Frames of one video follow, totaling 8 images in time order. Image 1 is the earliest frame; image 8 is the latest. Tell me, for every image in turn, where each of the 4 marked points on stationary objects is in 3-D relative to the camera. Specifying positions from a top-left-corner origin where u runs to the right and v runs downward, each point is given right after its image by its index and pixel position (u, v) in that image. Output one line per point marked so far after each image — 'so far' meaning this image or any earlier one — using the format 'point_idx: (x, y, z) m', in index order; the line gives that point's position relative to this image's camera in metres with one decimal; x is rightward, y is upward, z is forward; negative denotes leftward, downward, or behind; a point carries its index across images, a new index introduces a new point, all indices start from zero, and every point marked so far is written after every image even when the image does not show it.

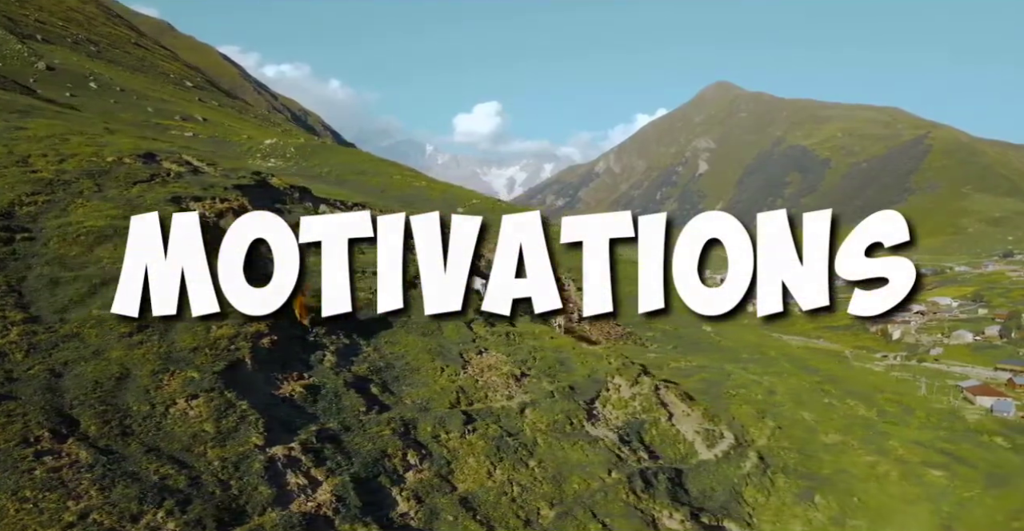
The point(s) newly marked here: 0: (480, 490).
0: (-0.6, -4.4, +14.7) m
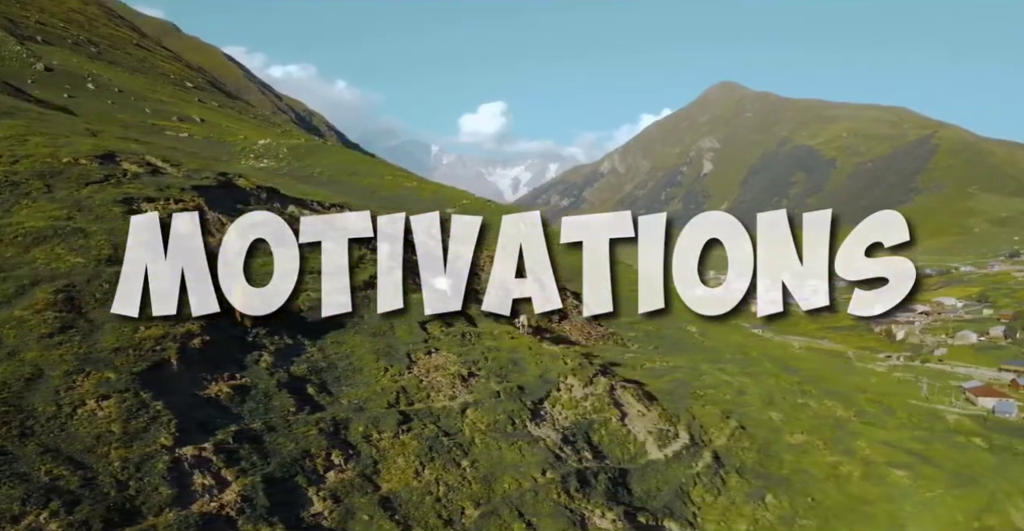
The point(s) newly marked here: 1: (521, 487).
0: (-2.1, -4.4, +14.7) m
1: (+0.2, -4.8, +16.3) m
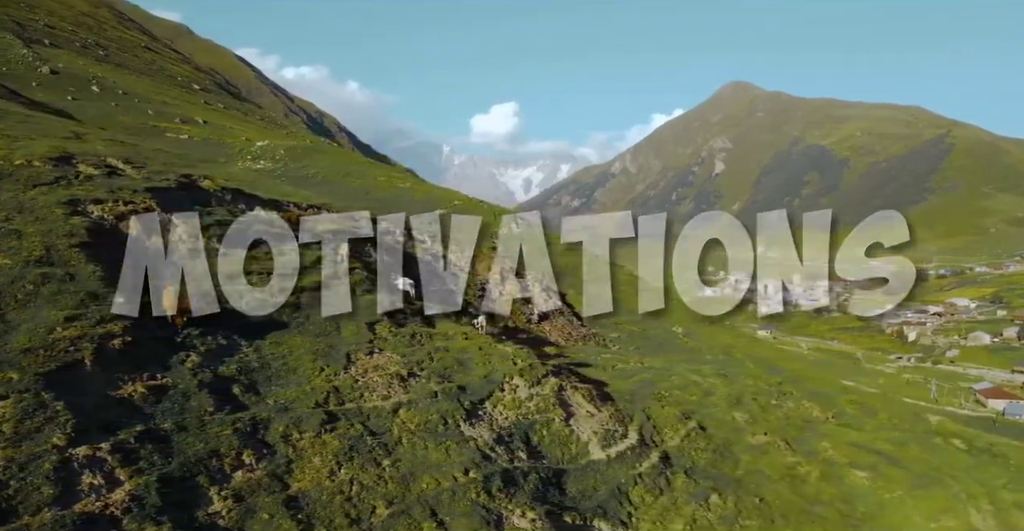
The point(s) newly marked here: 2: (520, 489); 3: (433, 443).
0: (-3.9, -4.5, +14.8) m
1: (-1.6, -4.9, +16.3) m
2: (+0.2, -5.4, +17.9) m
3: (-2.0, -4.3, +18.2) m
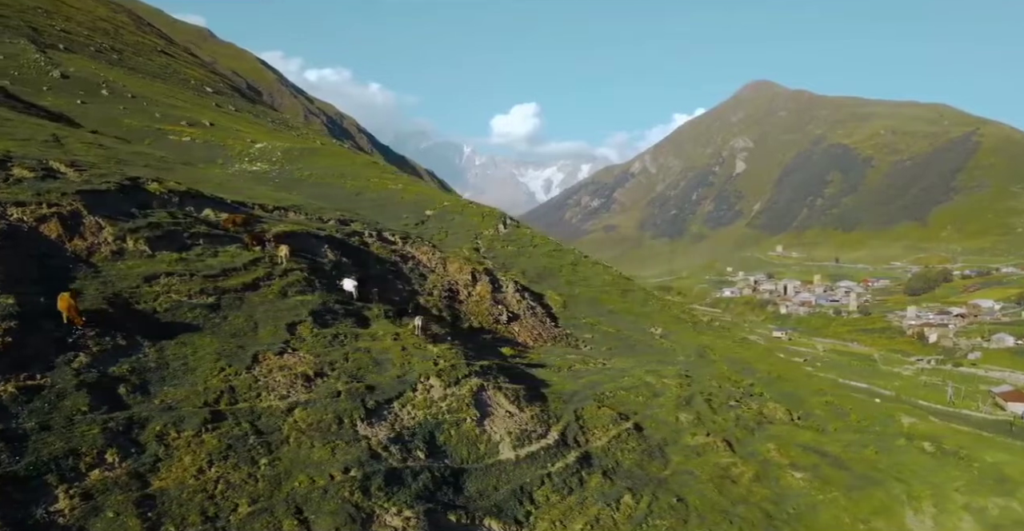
0: (-6.8, -4.5, +15.1) m
1: (-4.4, -4.9, +16.5) m
2: (-2.6, -5.4, +18.0) m
3: (-4.8, -4.4, +18.4) m
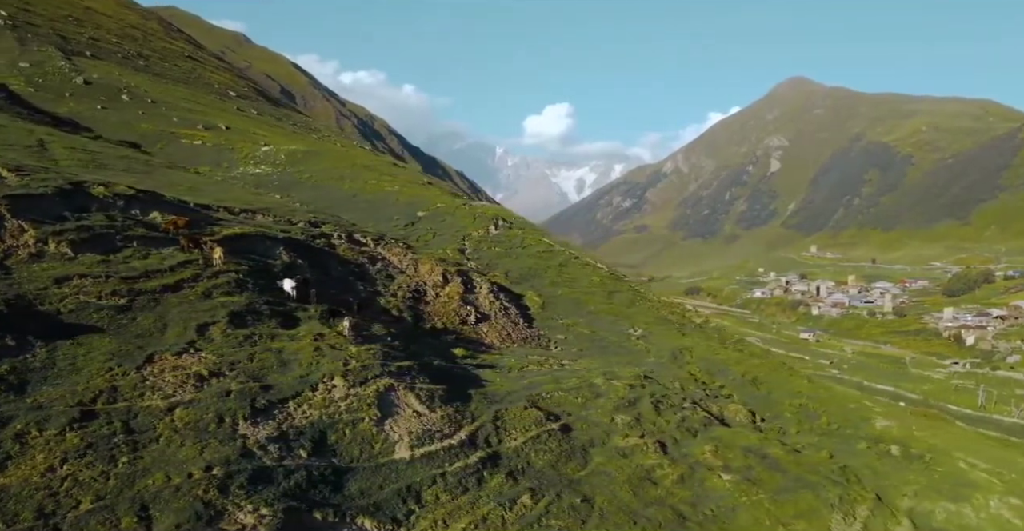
0: (-10.2, -4.5, +15.4) m
1: (-7.8, -4.9, +16.8) m
2: (-5.9, -5.4, +18.2) m
3: (-8.1, -4.4, +18.7) m
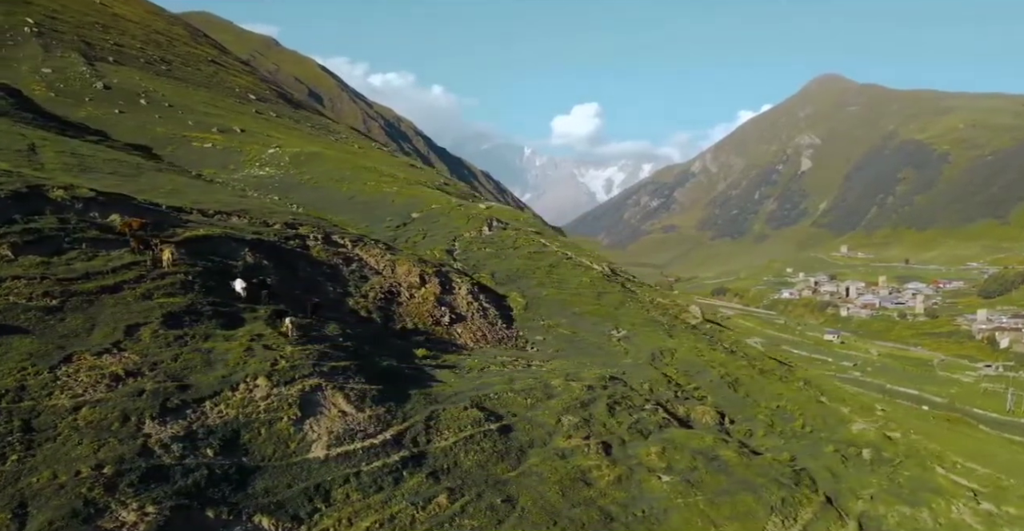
0: (-13.1, -4.6, +15.9) m
1: (-10.6, -5.0, +17.2) m
2: (-8.7, -5.5, +18.5) m
3: (-10.8, -4.4, +19.0) m
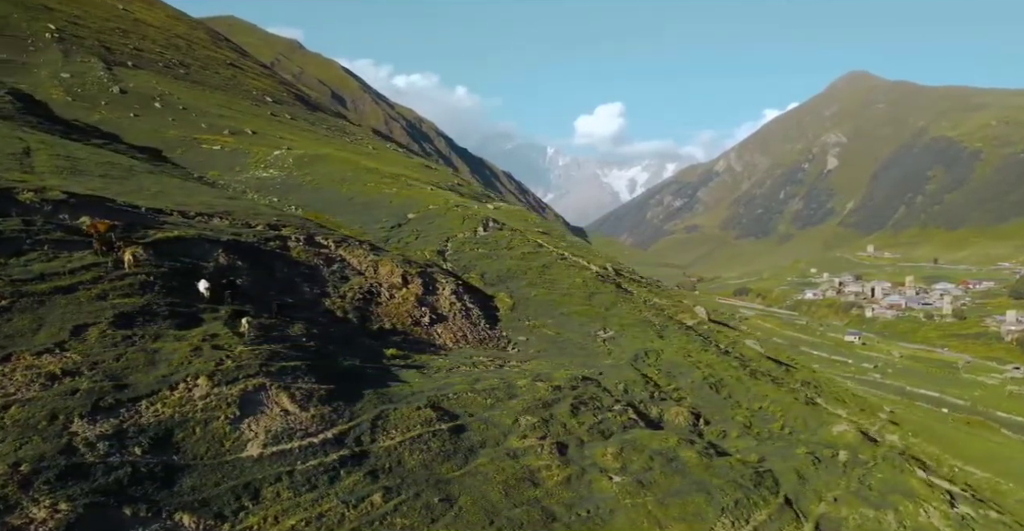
0: (-15.3, -4.6, +16.2) m
1: (-12.8, -5.0, +17.5) m
2: (-10.9, -5.5, +18.8) m
3: (-13.0, -4.5, +19.4) m
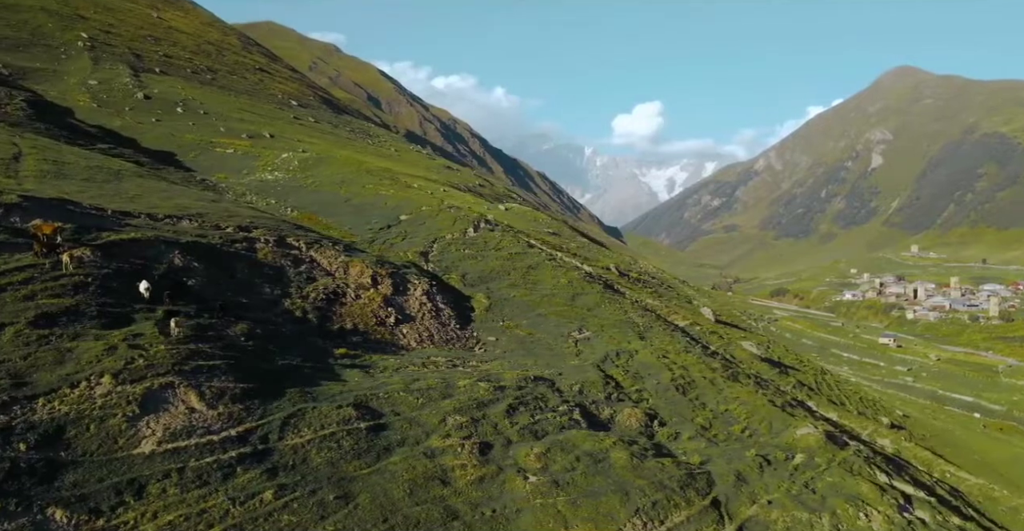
0: (-19.1, -4.6, +17.0) m
1: (-16.6, -5.0, +18.1) m
2: (-14.6, -5.5, +19.4) m
3: (-16.7, -4.5, +20.0) m
